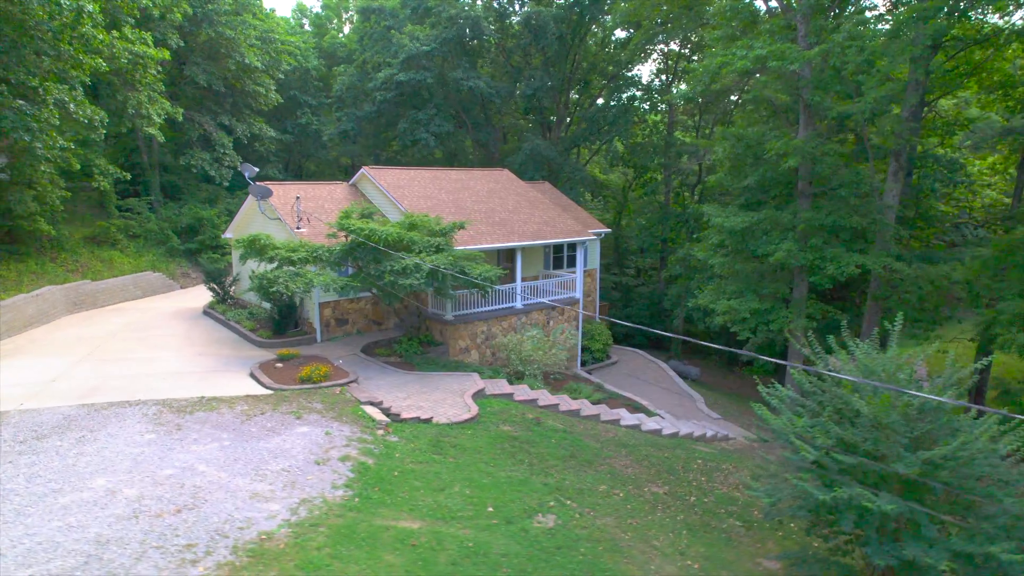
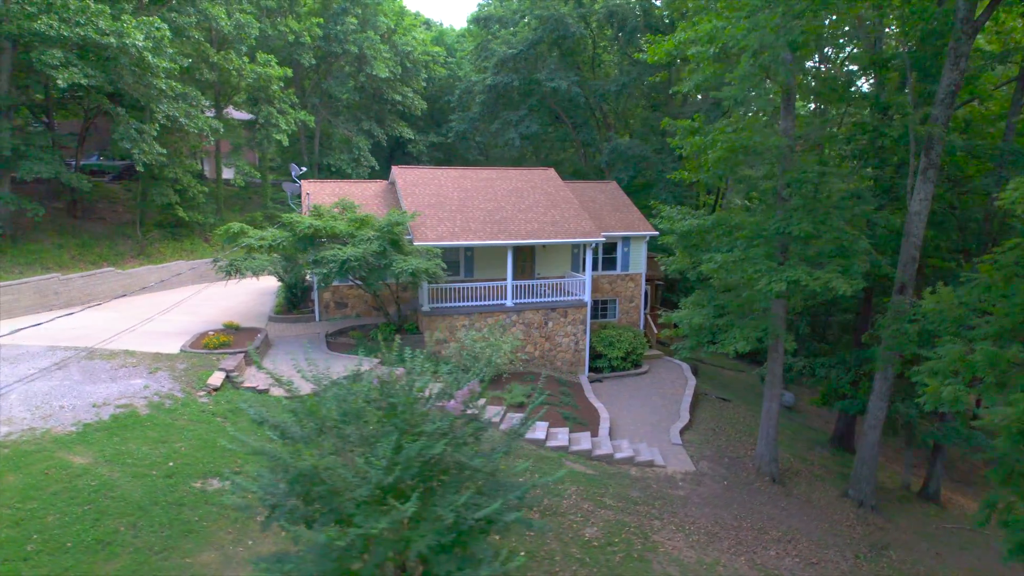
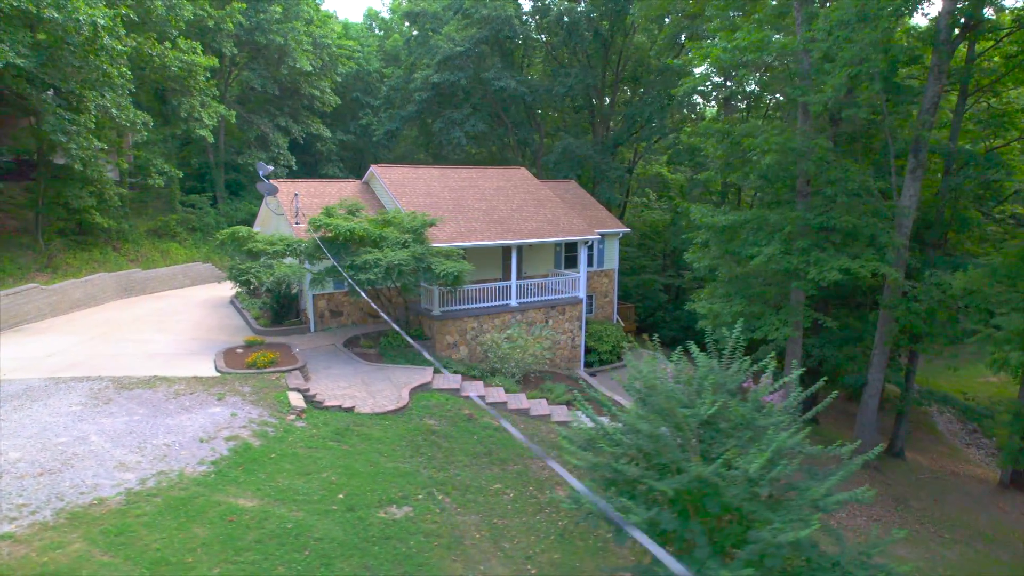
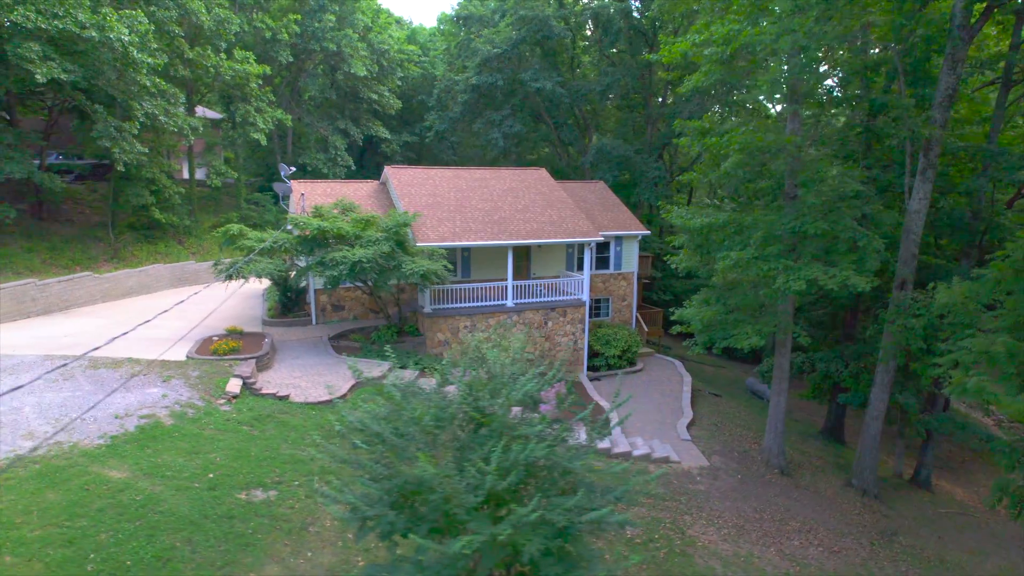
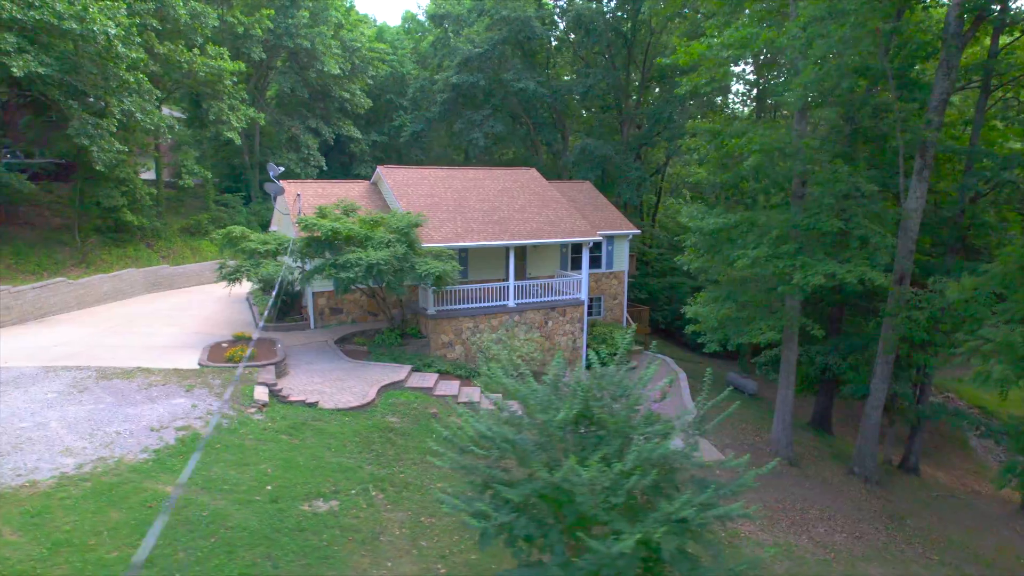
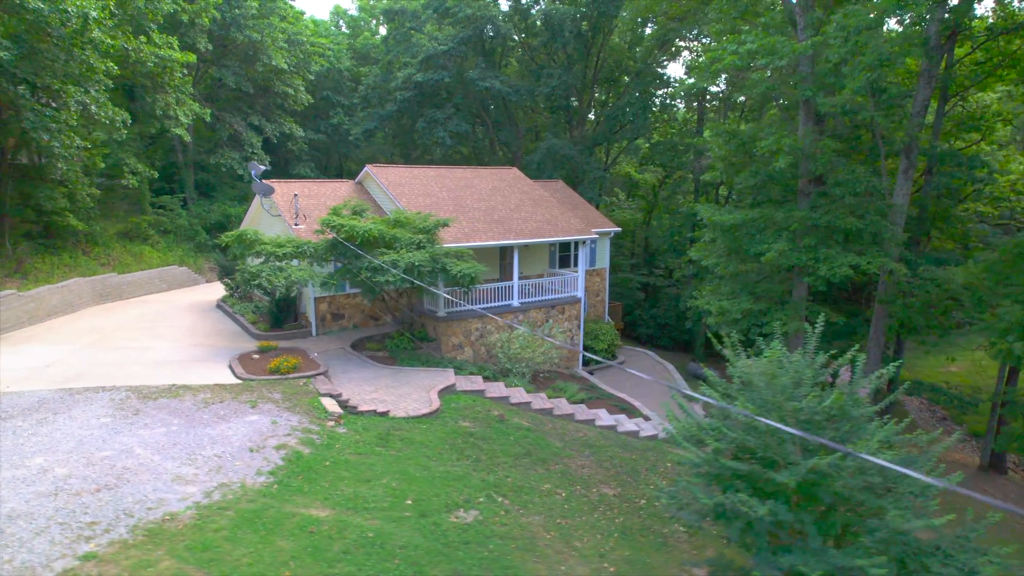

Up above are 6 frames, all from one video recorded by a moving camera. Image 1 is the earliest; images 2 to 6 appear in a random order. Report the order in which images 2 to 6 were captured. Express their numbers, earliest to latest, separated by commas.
6, 3, 5, 4, 2
